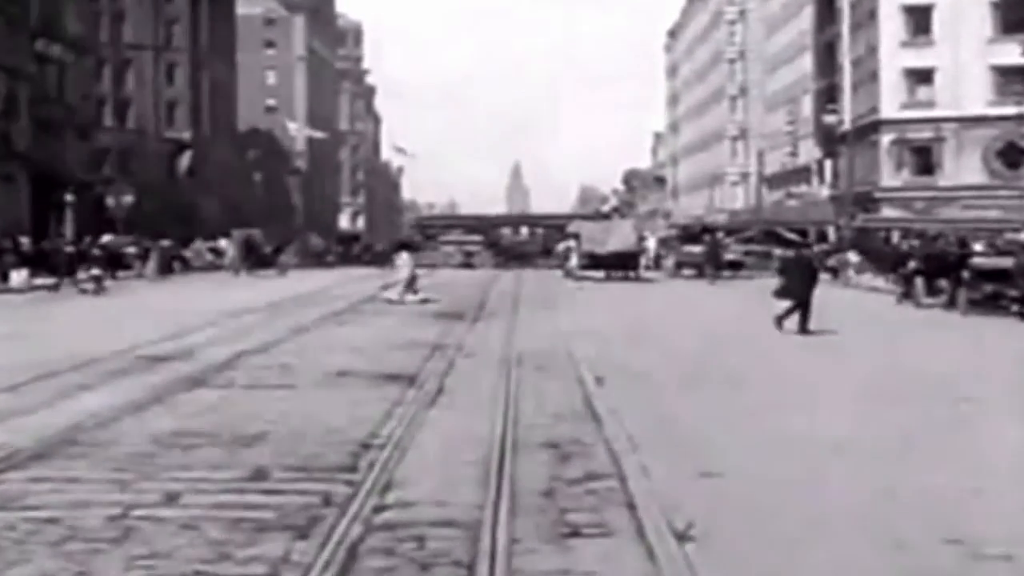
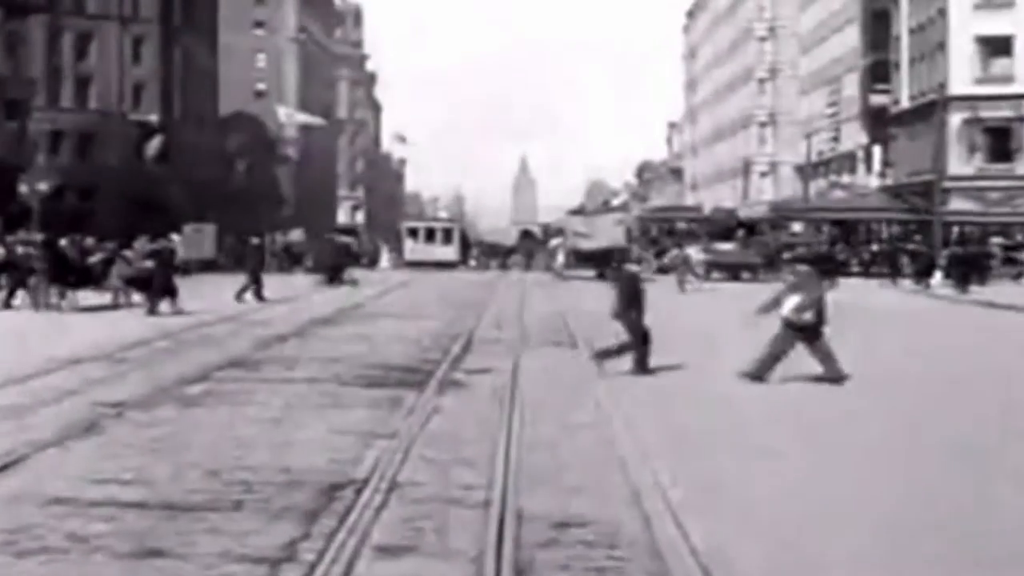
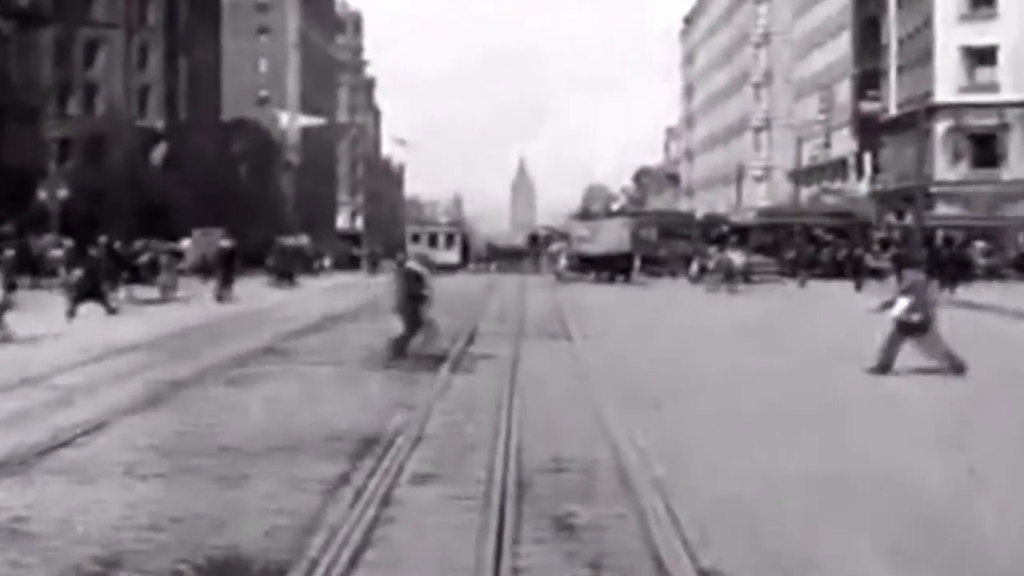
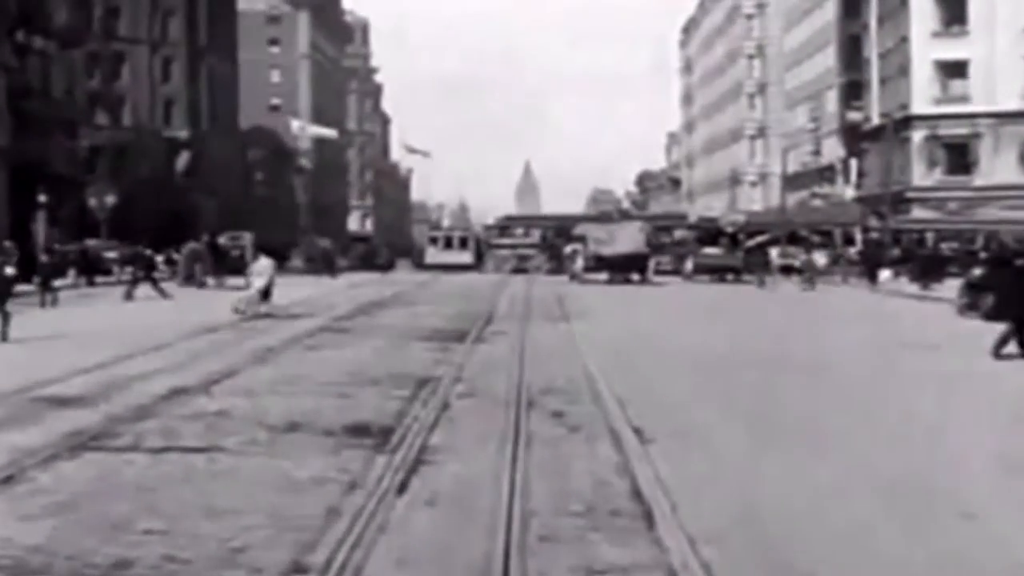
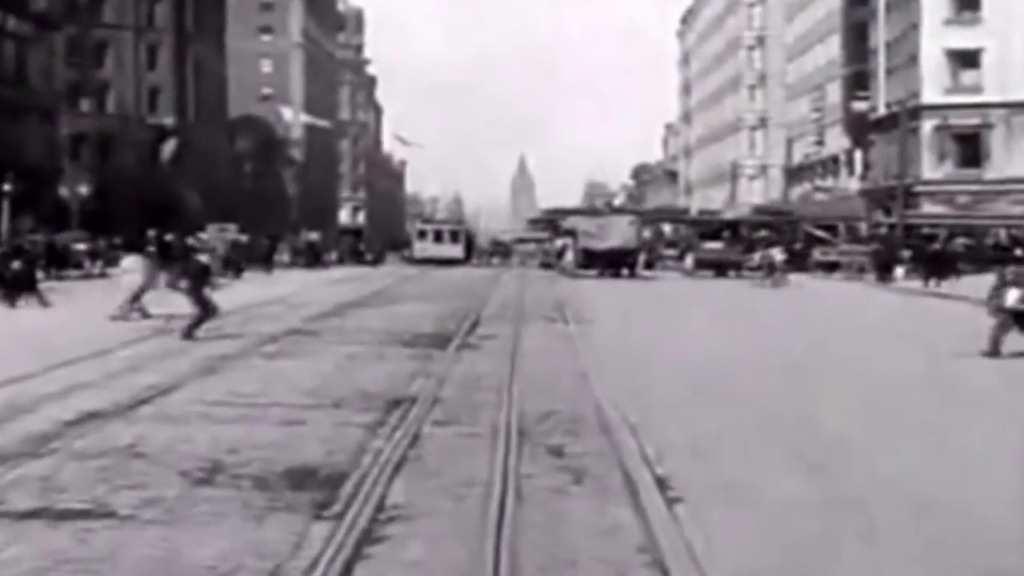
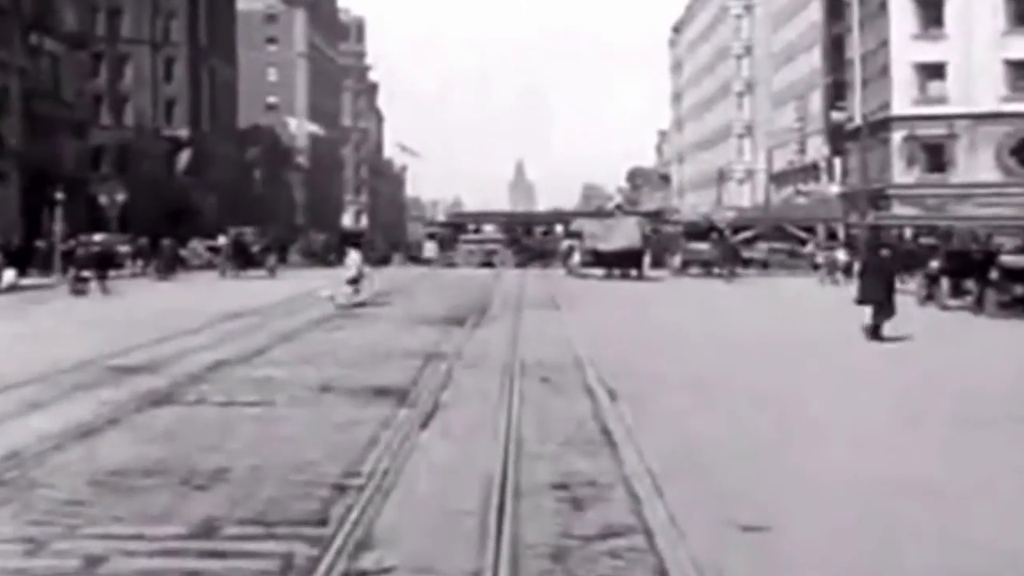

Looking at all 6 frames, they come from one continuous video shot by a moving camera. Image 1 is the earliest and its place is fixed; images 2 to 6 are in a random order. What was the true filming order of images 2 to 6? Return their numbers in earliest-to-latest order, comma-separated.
6, 4, 5, 3, 2
